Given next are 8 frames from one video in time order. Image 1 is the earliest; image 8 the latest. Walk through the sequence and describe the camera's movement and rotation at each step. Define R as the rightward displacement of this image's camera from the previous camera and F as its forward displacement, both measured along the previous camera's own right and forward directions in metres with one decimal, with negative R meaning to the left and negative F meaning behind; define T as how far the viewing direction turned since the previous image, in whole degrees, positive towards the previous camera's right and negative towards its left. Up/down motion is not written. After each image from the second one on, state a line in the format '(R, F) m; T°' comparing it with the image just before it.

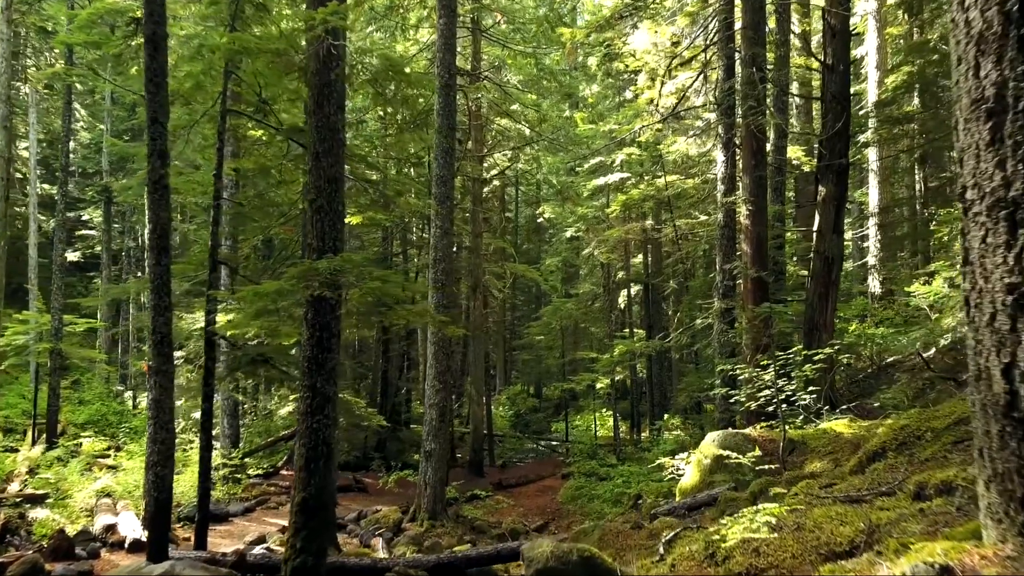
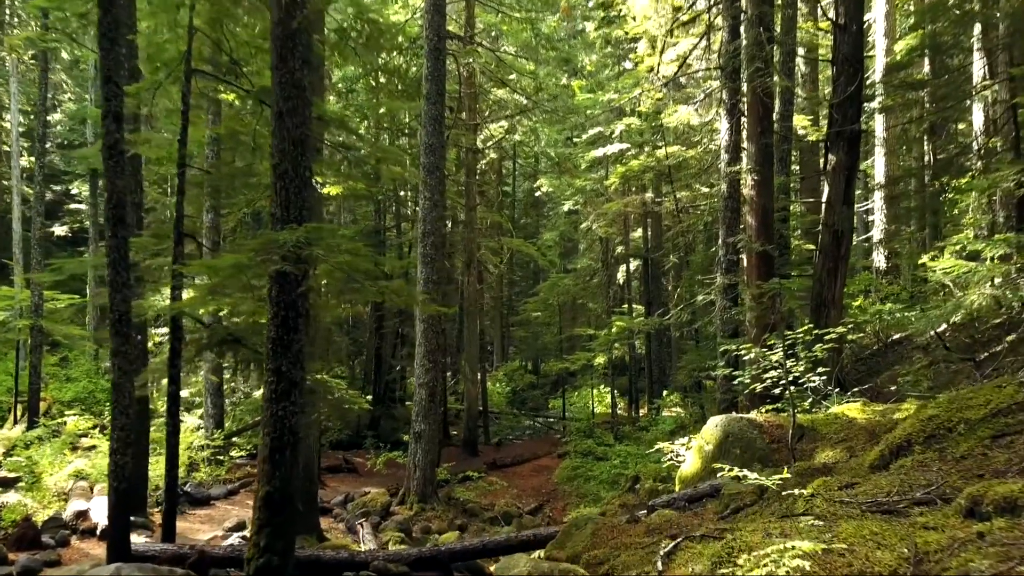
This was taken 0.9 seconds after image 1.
(+0.1, +0.5) m; 0°
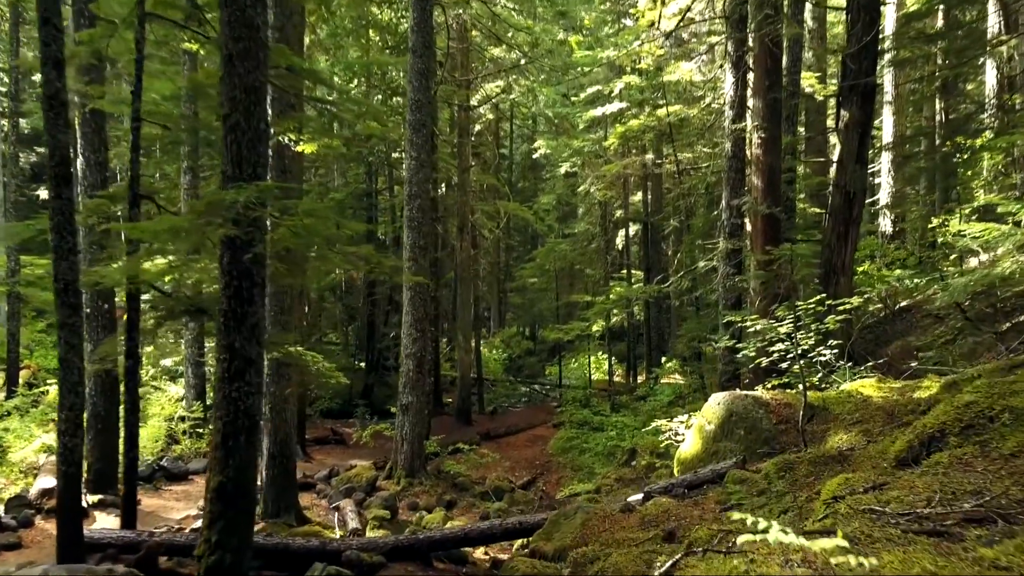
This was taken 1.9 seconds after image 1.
(+0.1, +0.6) m; 0°
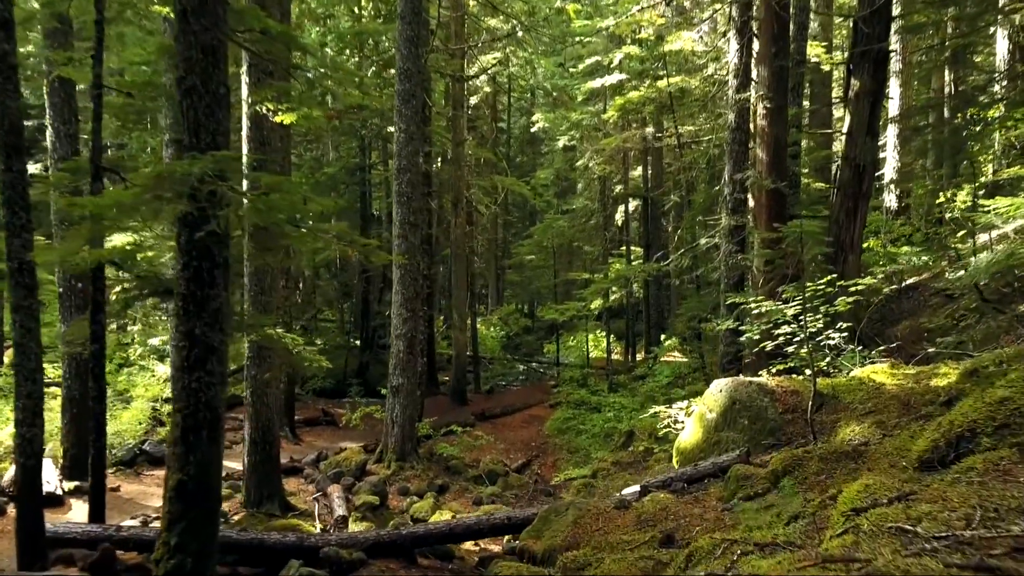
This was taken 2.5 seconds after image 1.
(+0.1, +0.4) m; 0°
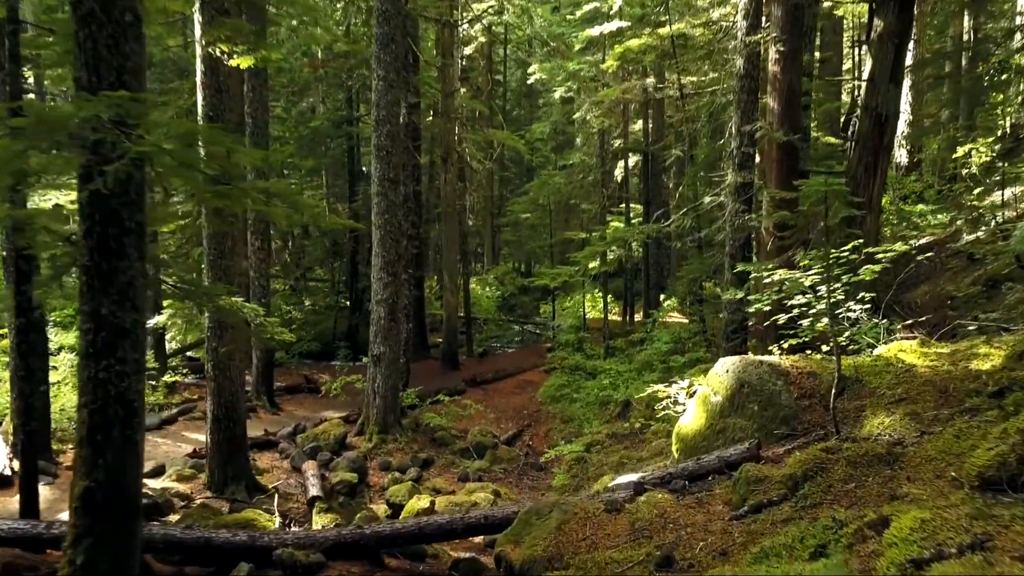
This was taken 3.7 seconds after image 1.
(+0.1, +0.7) m; 0°
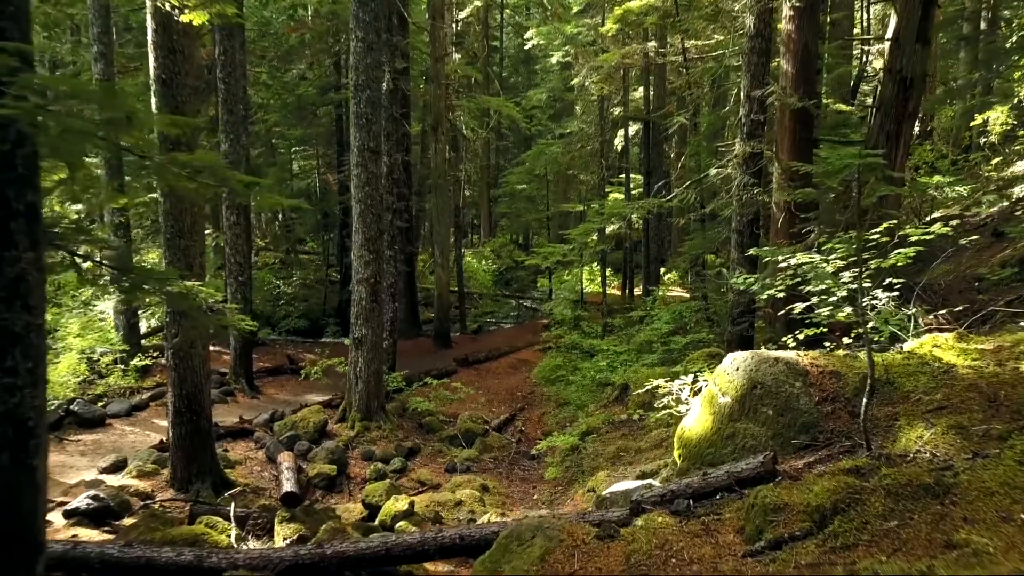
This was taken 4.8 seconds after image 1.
(+0.1, +0.7) m; 0°
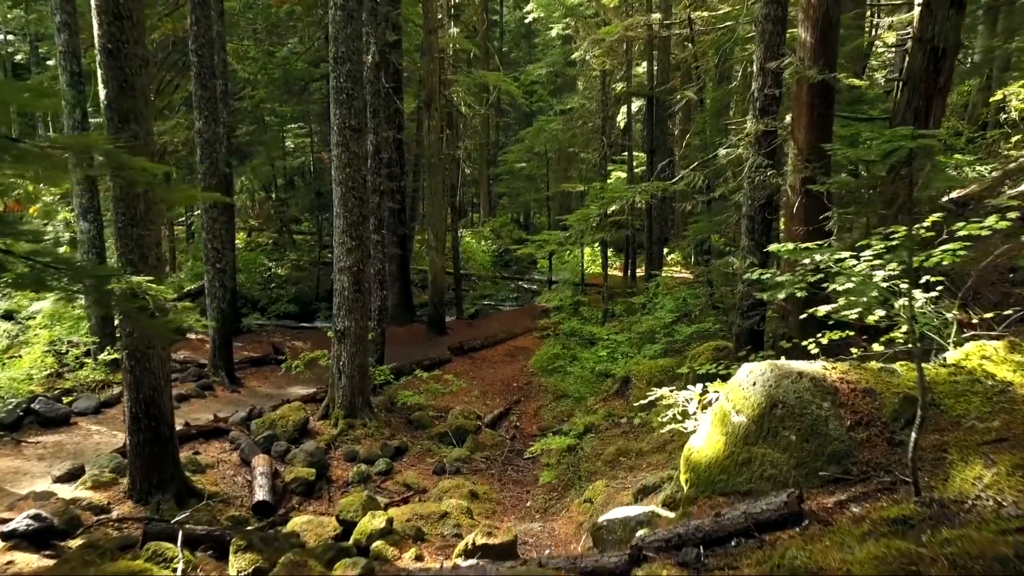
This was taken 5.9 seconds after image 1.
(+0.1, +0.6) m; 0°
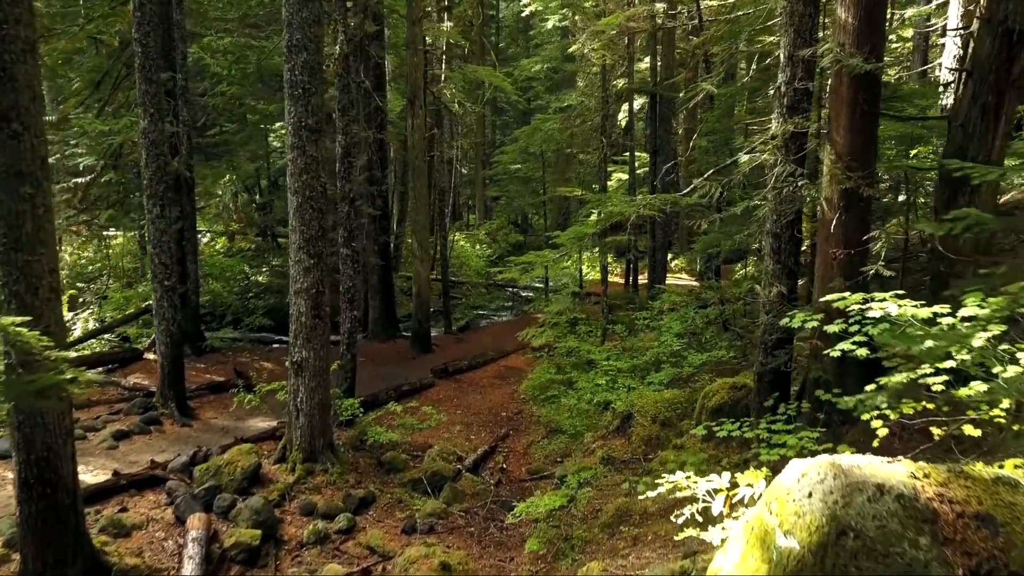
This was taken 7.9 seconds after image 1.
(+0.2, +1.2) m; 0°
